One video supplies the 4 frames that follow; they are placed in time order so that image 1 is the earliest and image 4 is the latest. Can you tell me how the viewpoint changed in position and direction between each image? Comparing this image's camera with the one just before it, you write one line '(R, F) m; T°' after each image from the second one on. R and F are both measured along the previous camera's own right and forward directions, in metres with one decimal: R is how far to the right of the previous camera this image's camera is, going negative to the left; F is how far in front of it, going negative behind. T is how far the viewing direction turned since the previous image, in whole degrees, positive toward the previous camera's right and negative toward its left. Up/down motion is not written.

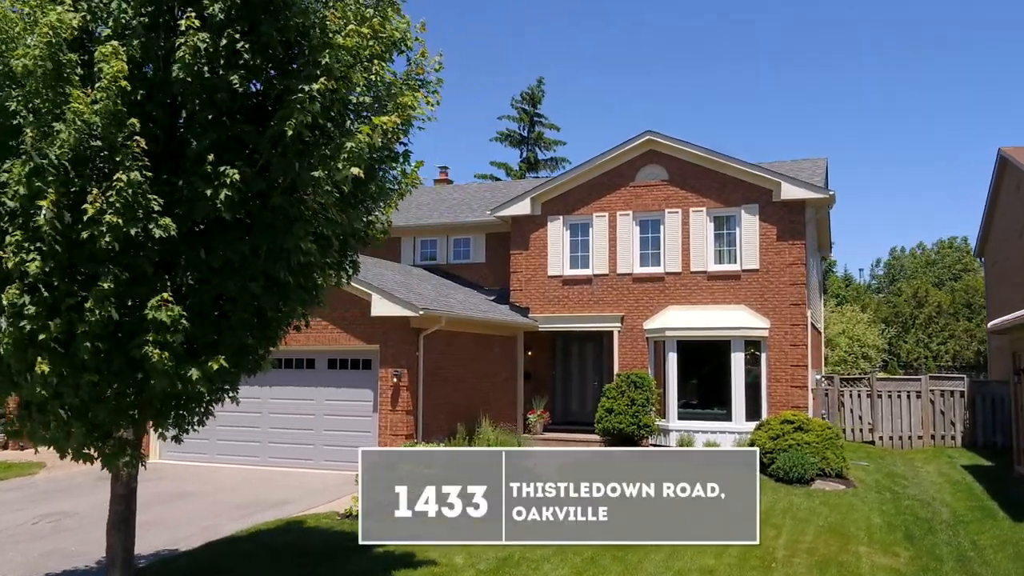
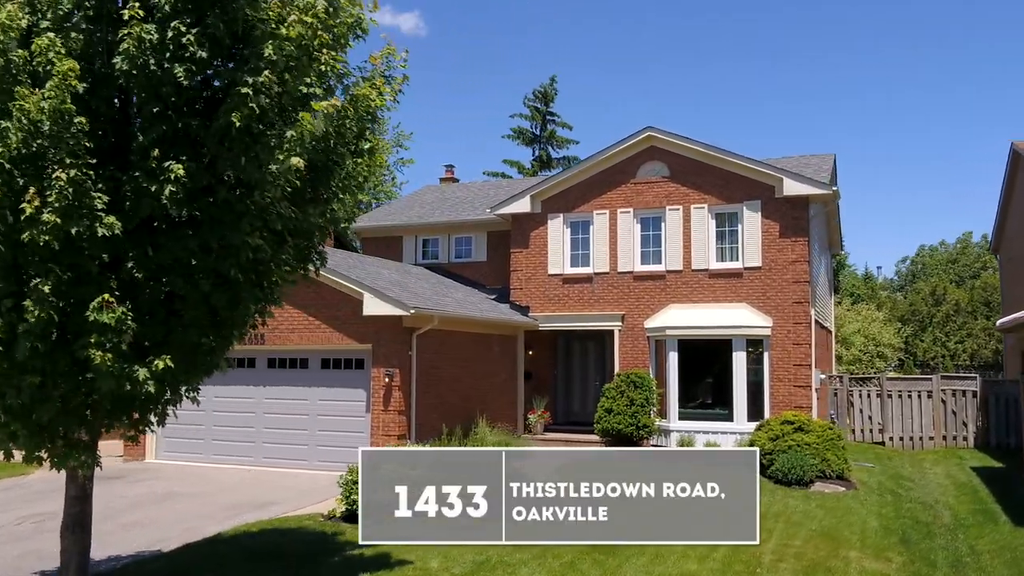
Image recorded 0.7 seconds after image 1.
(+0.5, +0.2) m; -1°
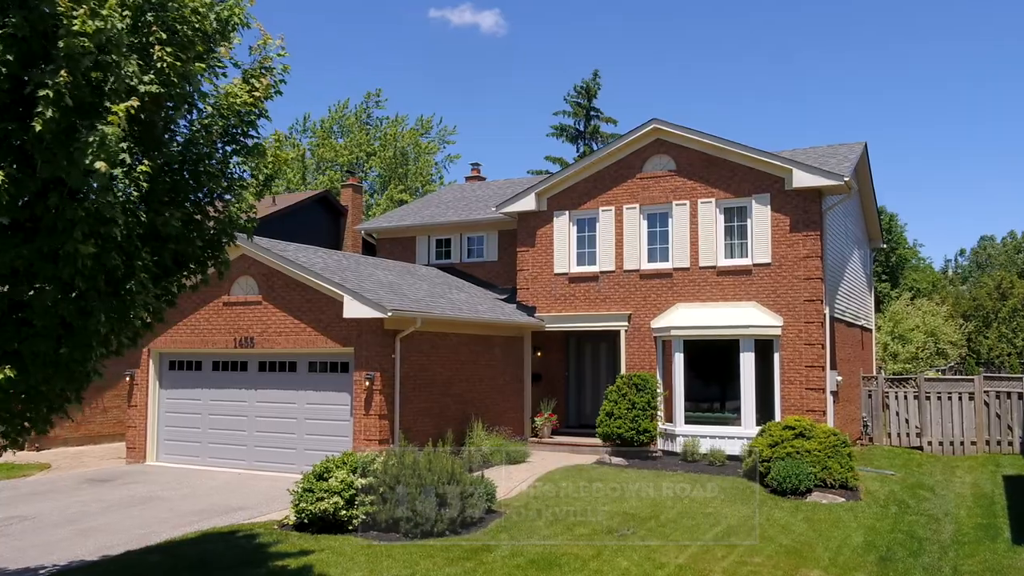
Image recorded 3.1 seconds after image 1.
(+1.5, +0.5) m; -5°
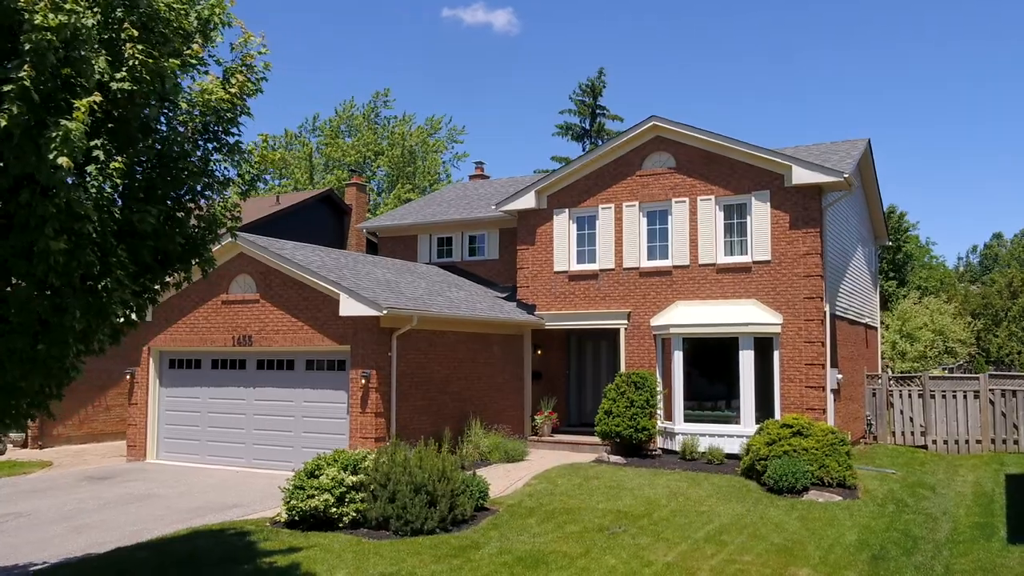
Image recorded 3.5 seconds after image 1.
(+0.3, 0.0) m; -1°
